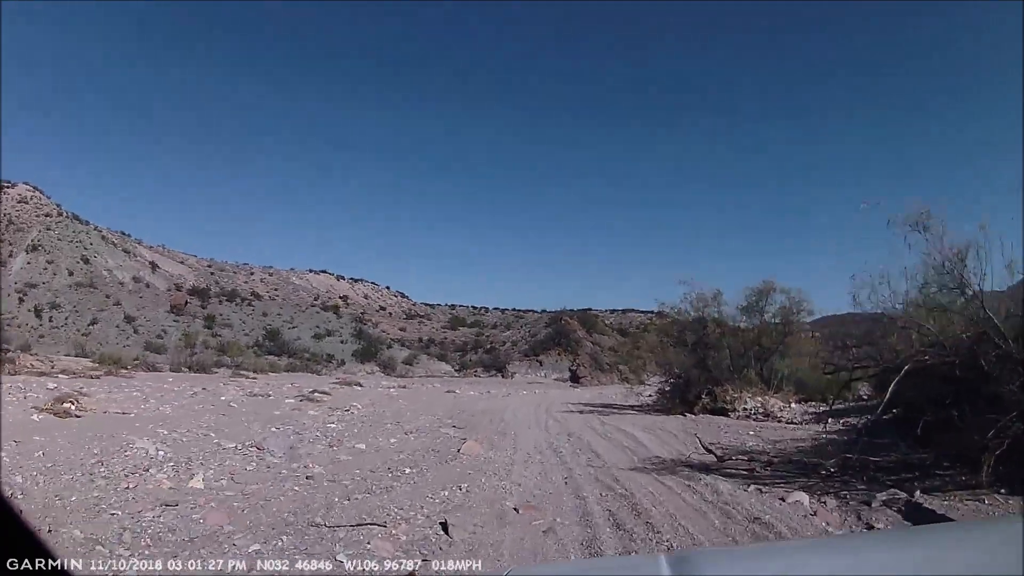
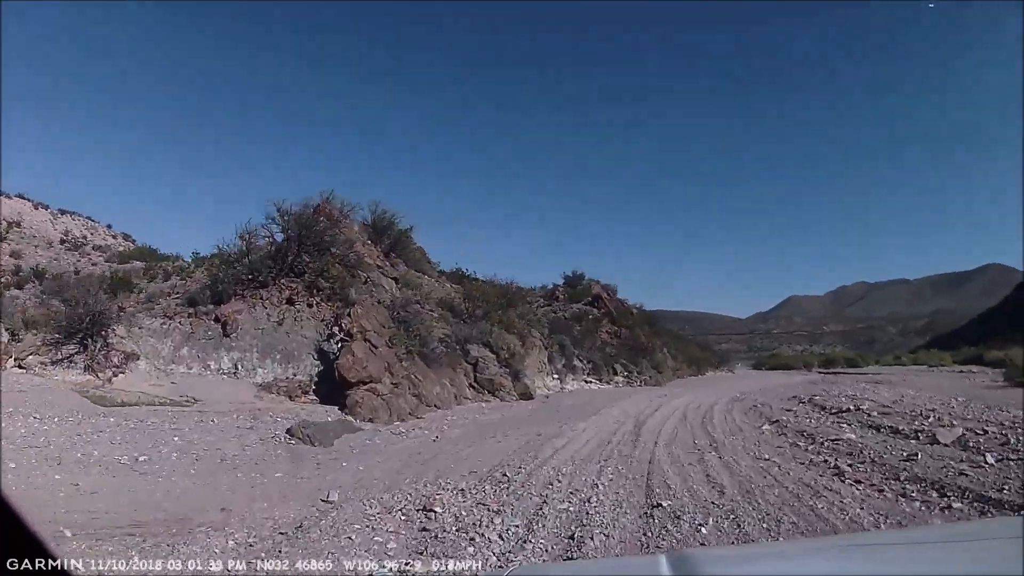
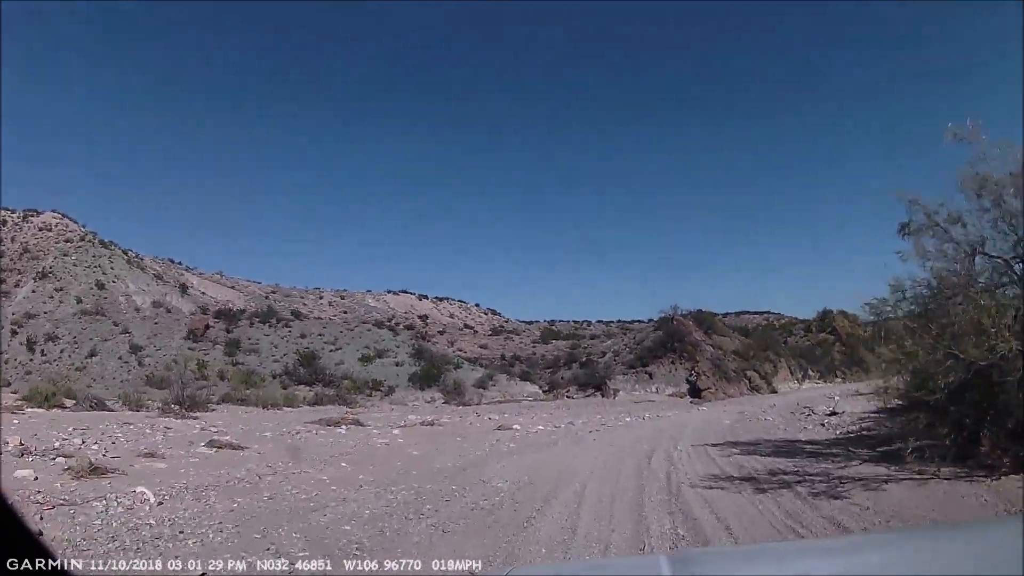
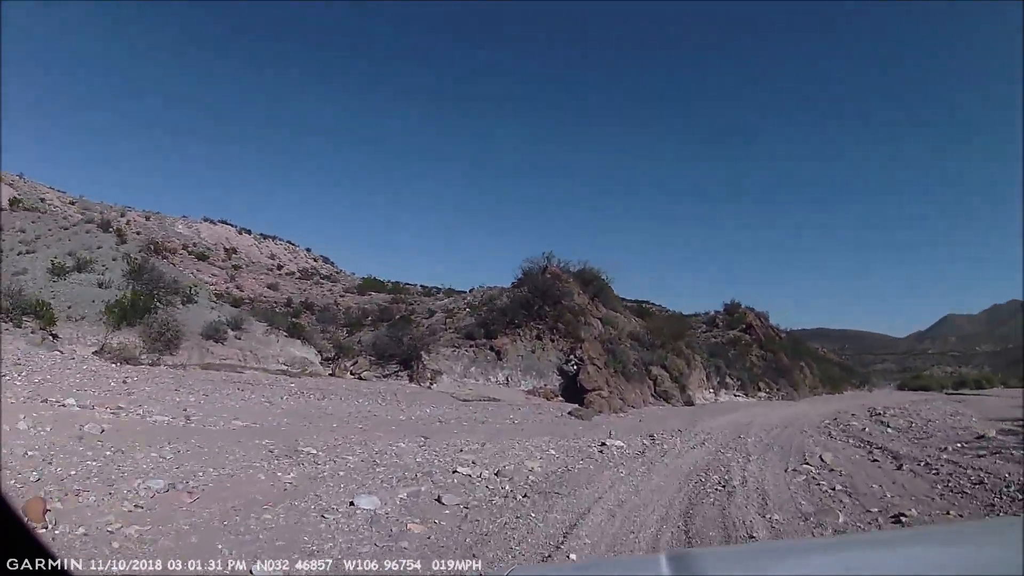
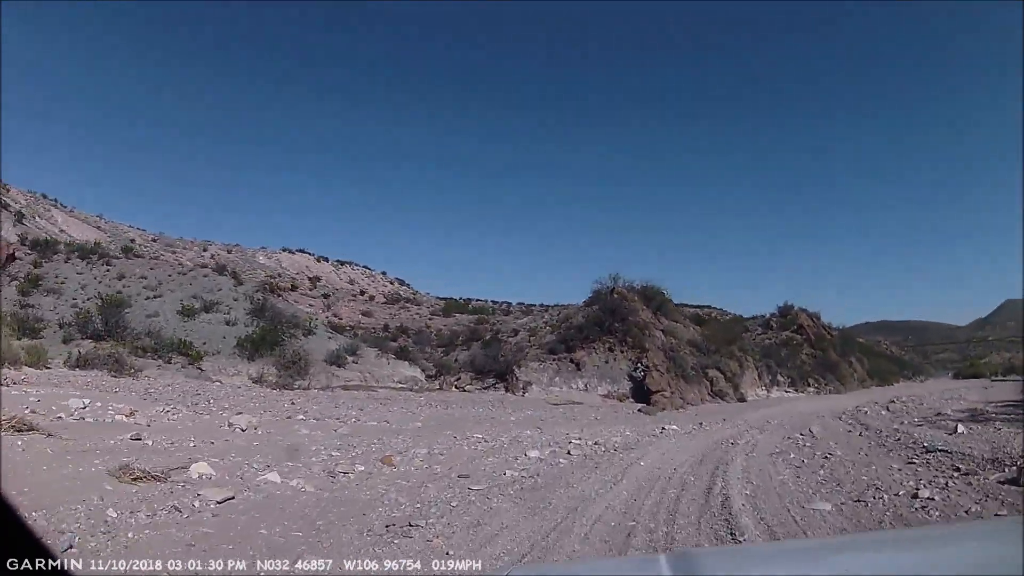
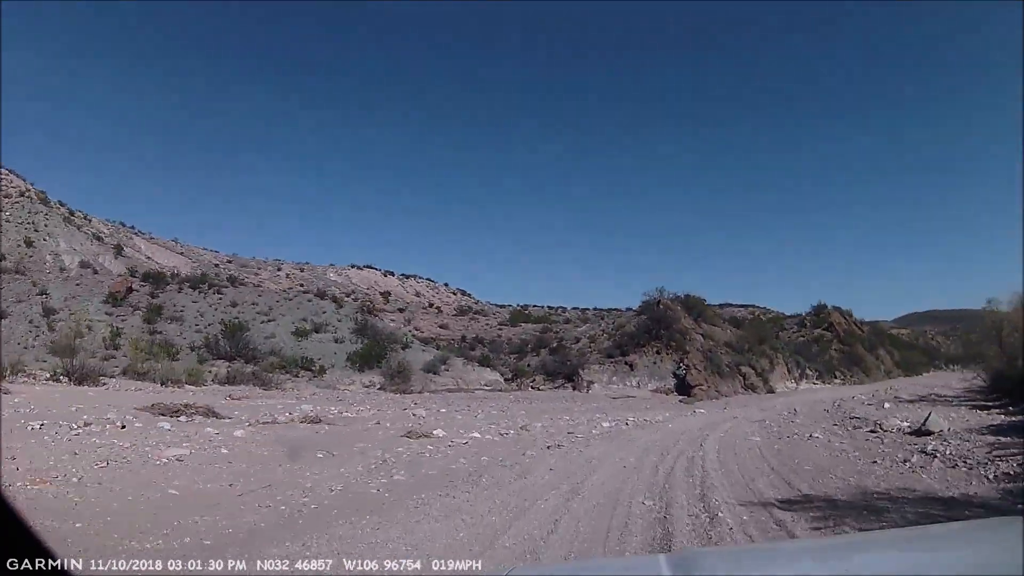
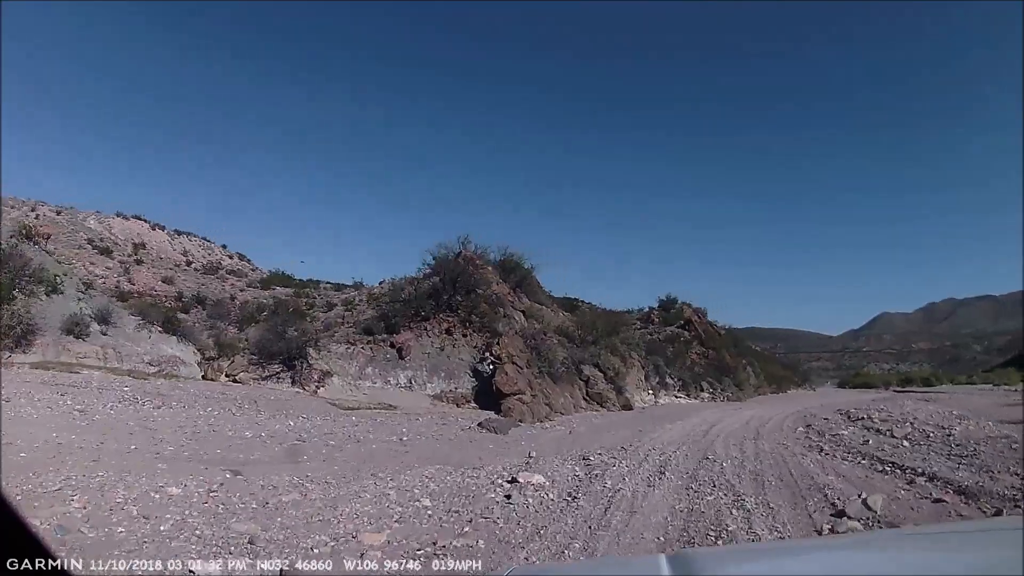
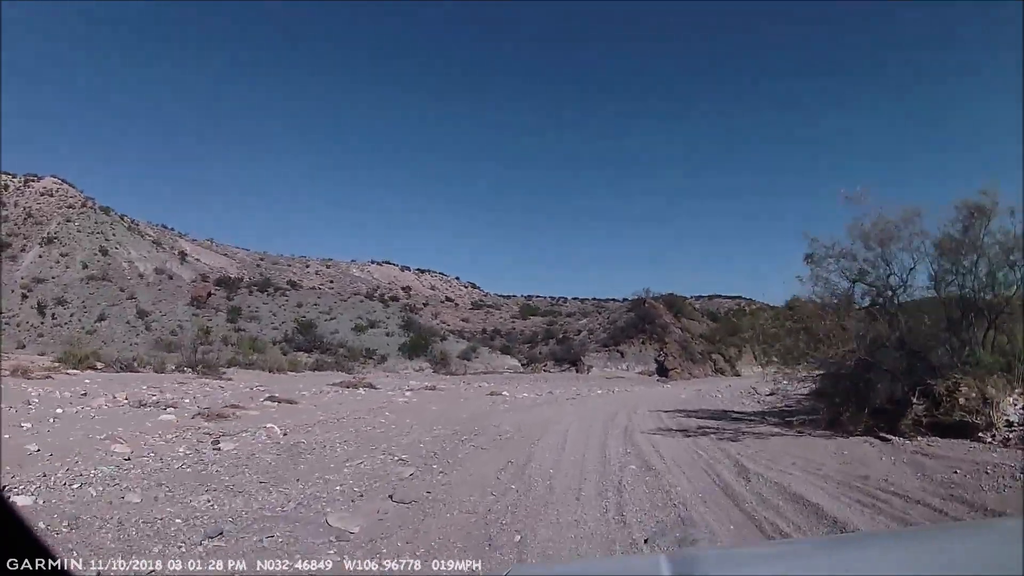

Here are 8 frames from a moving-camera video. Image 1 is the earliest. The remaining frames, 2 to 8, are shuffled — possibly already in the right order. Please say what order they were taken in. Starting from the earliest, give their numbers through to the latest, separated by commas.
8, 3, 6, 5, 4, 7, 2
